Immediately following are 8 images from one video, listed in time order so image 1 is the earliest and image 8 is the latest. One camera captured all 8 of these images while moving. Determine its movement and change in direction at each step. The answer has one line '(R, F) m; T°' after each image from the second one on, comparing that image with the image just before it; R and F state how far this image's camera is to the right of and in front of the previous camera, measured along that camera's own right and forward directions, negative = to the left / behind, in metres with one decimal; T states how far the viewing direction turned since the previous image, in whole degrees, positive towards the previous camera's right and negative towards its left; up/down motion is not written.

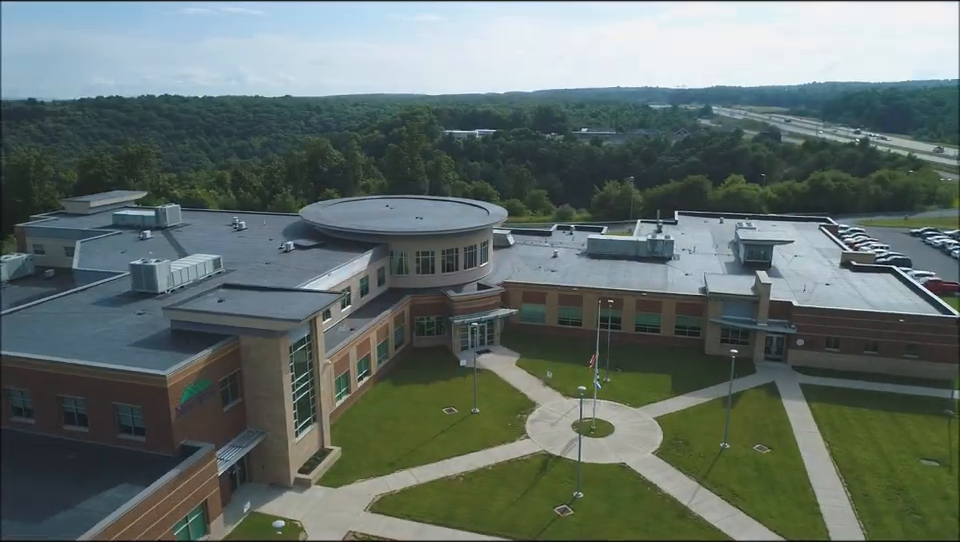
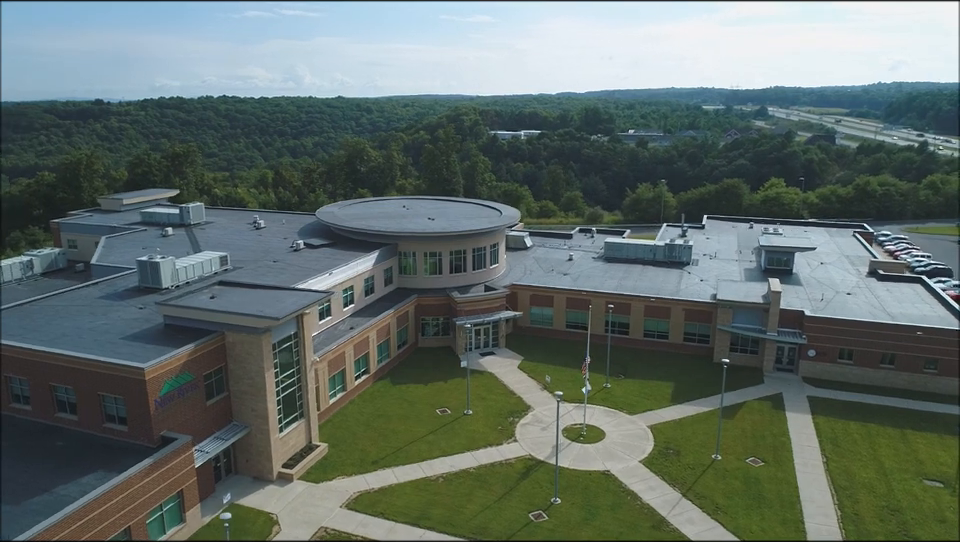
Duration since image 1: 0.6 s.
(+3.2, +0.1) m; -4°
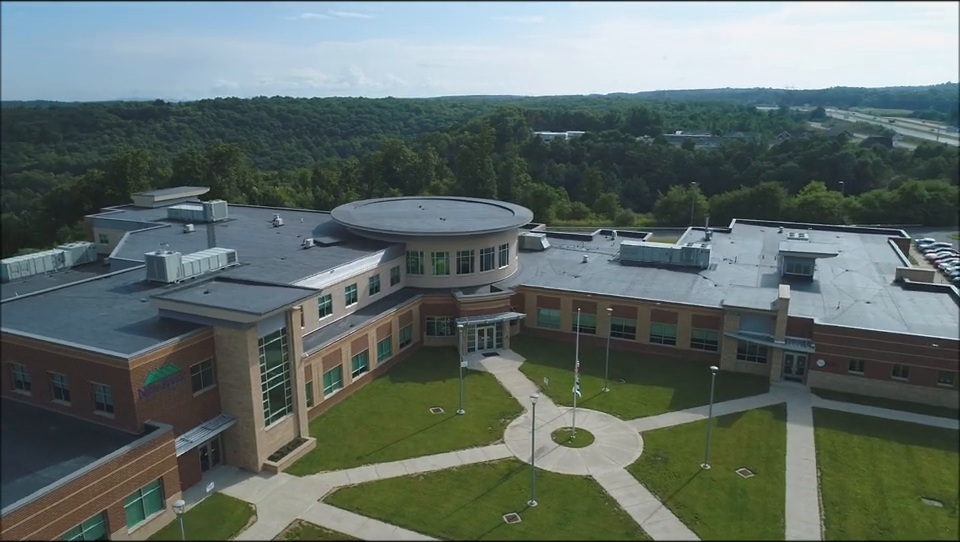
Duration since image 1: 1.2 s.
(+3.2, 0.0) m; -4°
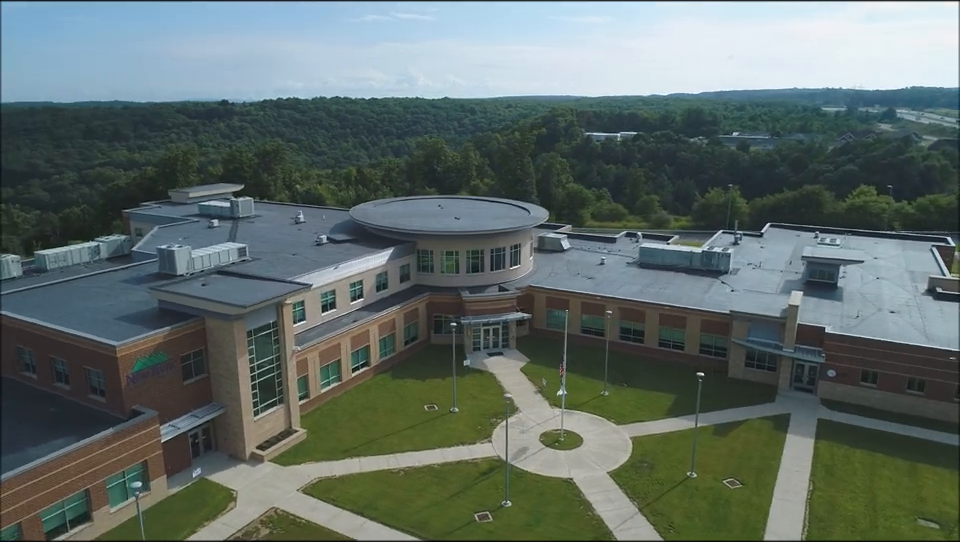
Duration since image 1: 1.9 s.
(+3.5, 0.0) m; -5°
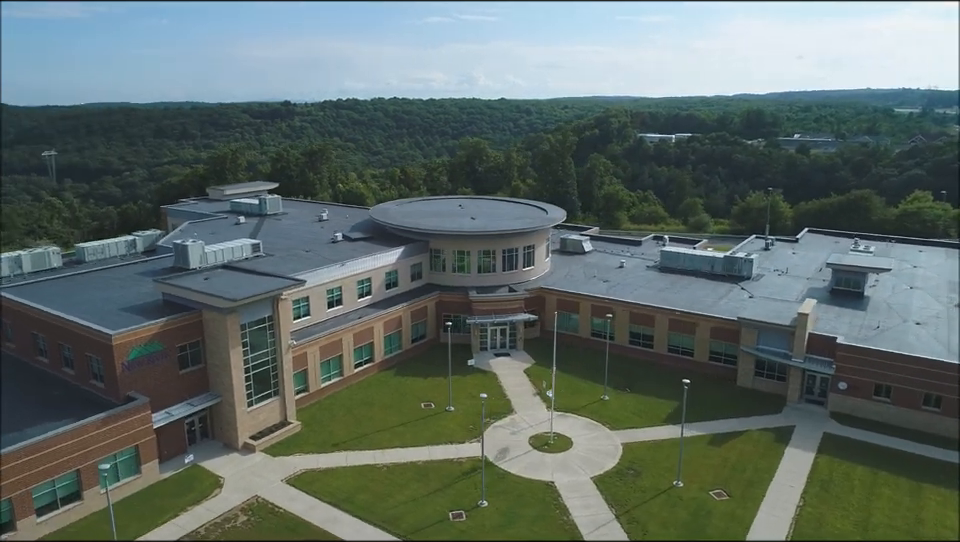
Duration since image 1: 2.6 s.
(+3.5, 0.0) m; -5°
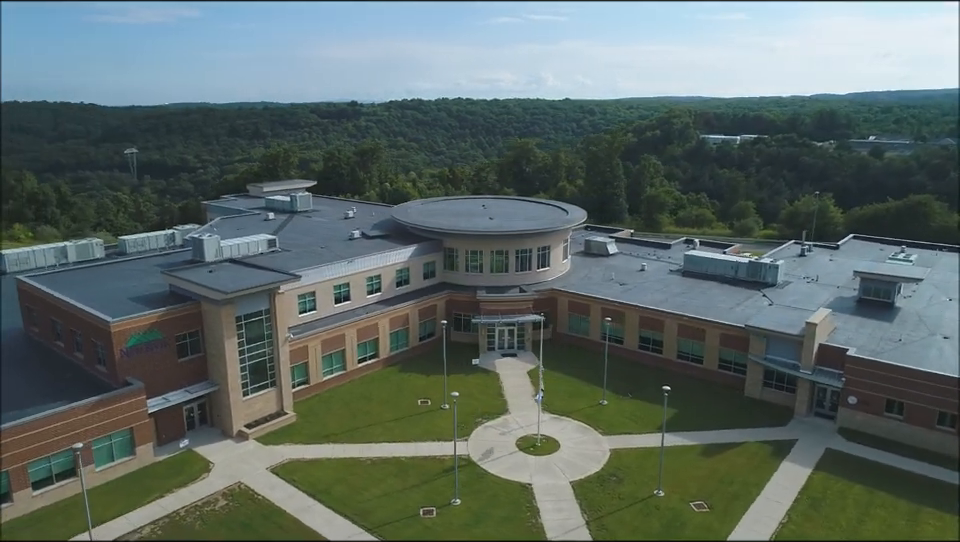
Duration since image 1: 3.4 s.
(+4.0, +0.1) m; -6°
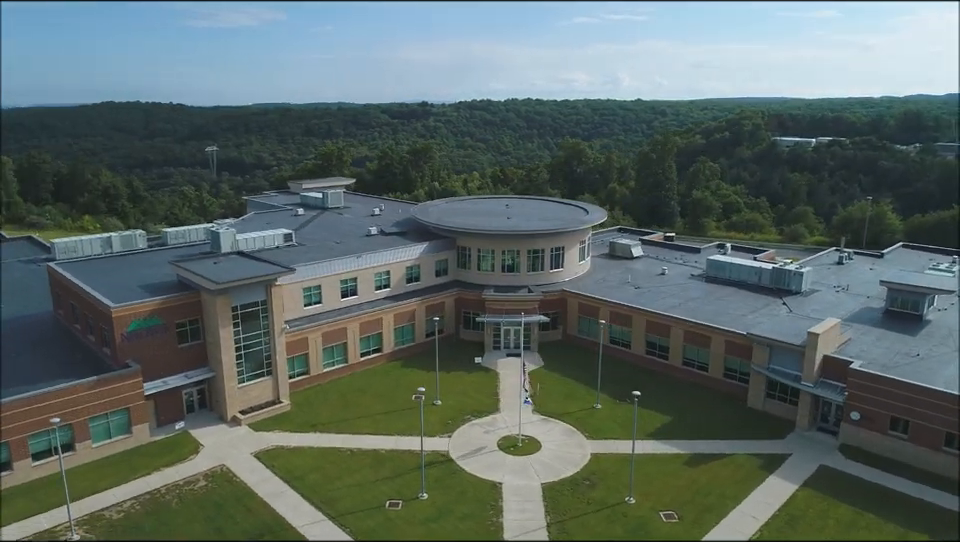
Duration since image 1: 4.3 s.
(+4.5, +0.1) m; -6°
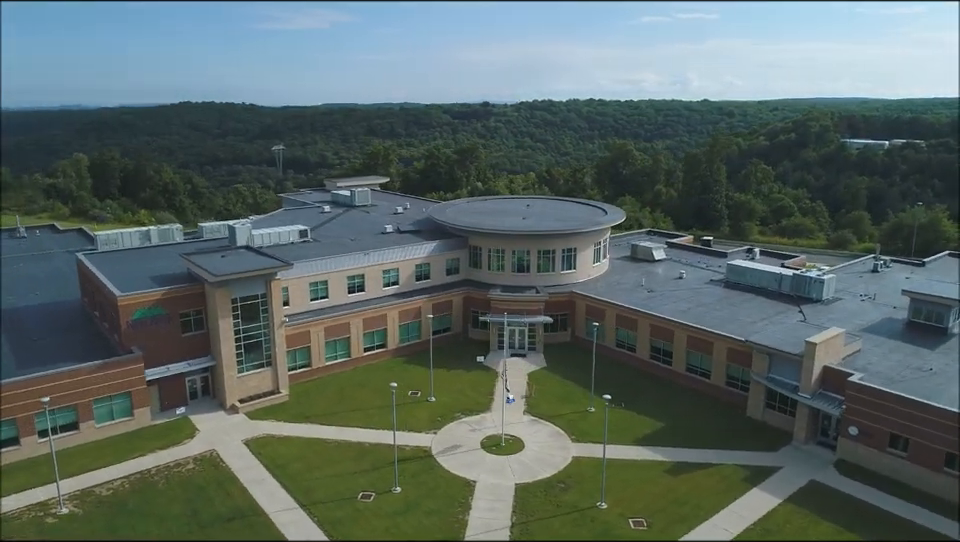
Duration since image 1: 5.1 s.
(+4.0, 0.0) m; -5°
